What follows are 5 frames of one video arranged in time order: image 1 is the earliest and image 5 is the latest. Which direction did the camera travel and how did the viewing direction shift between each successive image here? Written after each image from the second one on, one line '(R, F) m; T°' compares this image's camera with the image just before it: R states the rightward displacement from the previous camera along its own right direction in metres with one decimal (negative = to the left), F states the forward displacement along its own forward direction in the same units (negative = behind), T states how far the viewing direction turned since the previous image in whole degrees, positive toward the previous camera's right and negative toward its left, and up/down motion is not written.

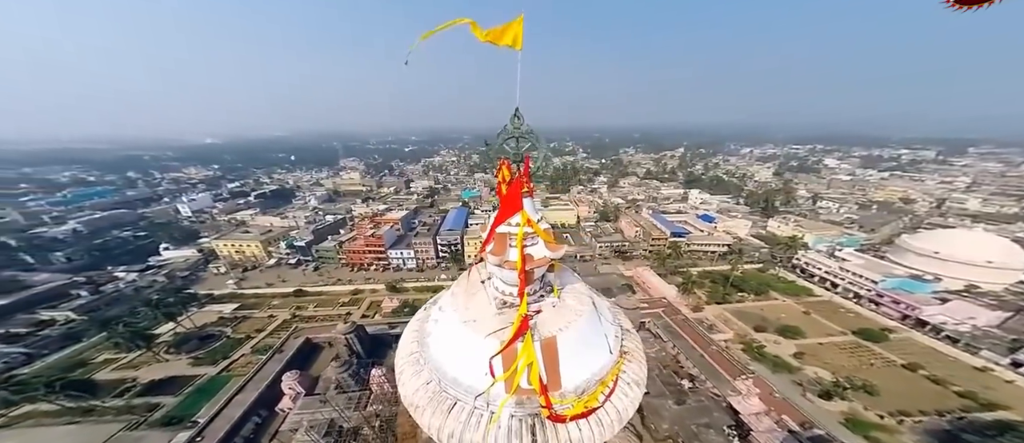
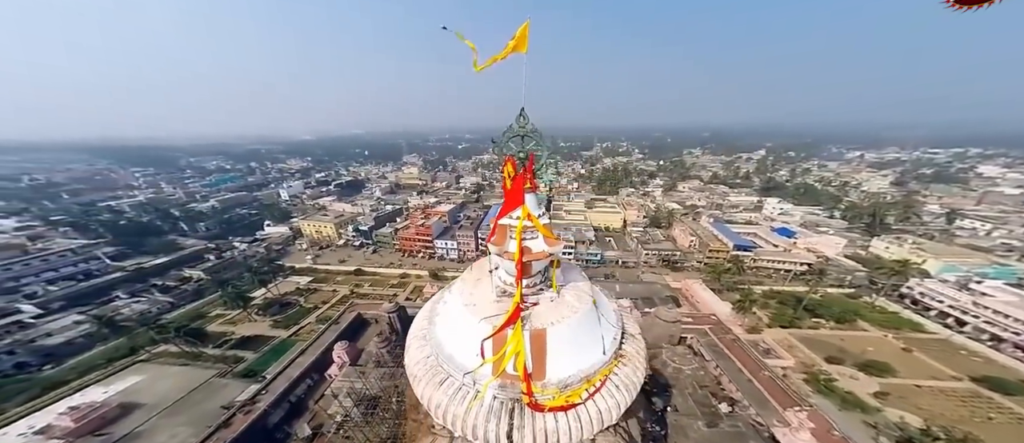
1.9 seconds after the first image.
(+1.1, -0.2) m; -9°
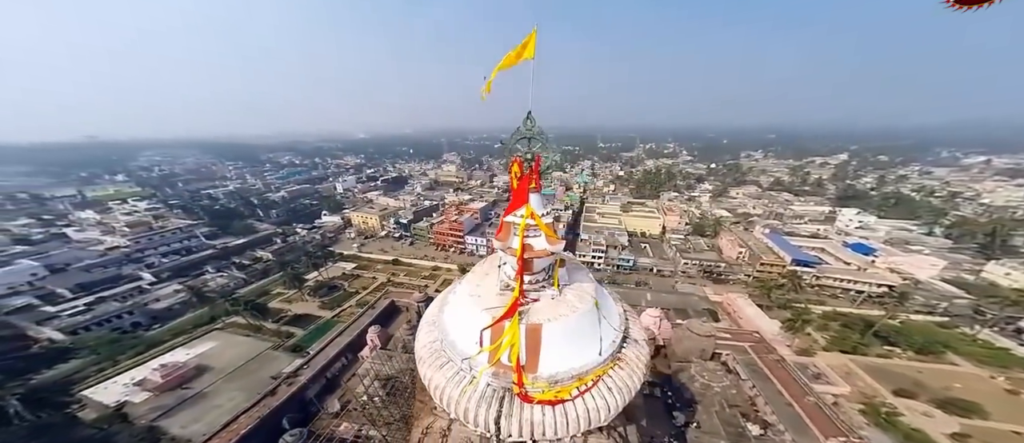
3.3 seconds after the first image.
(+0.7, -0.2) m; -7°
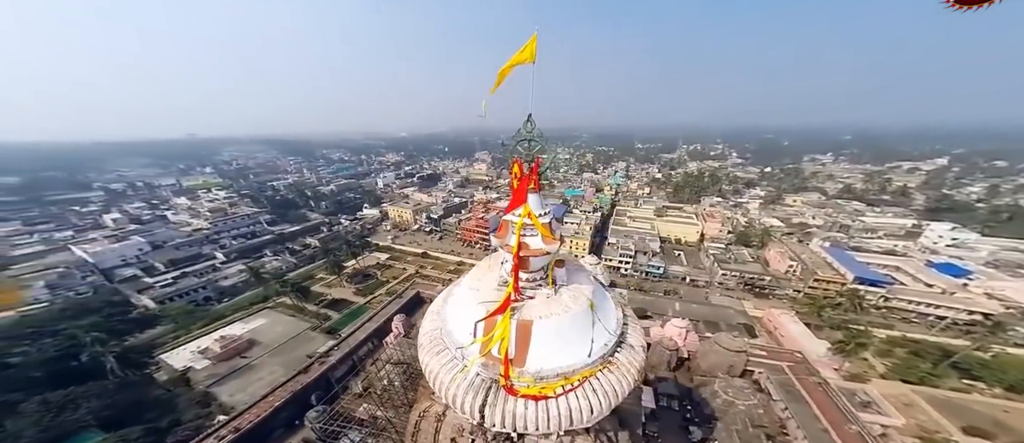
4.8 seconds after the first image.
(+0.8, -0.2) m; -6°
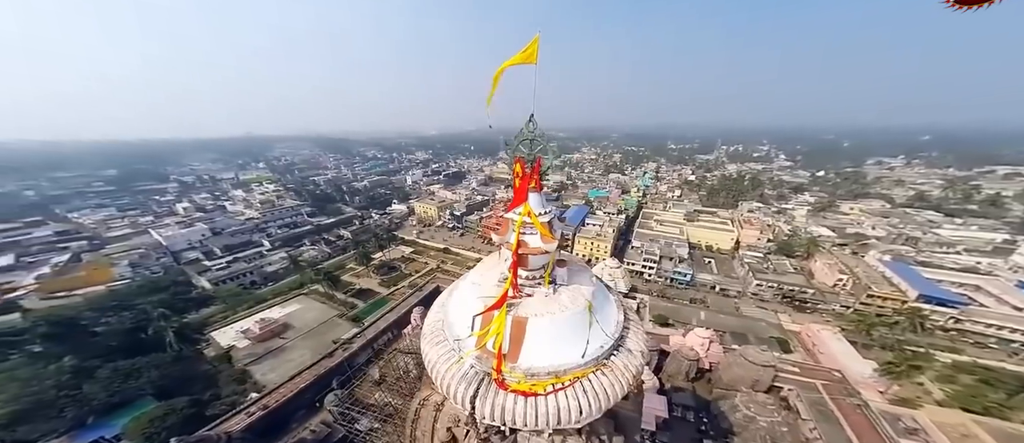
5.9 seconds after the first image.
(+0.6, -0.1) m; -5°
